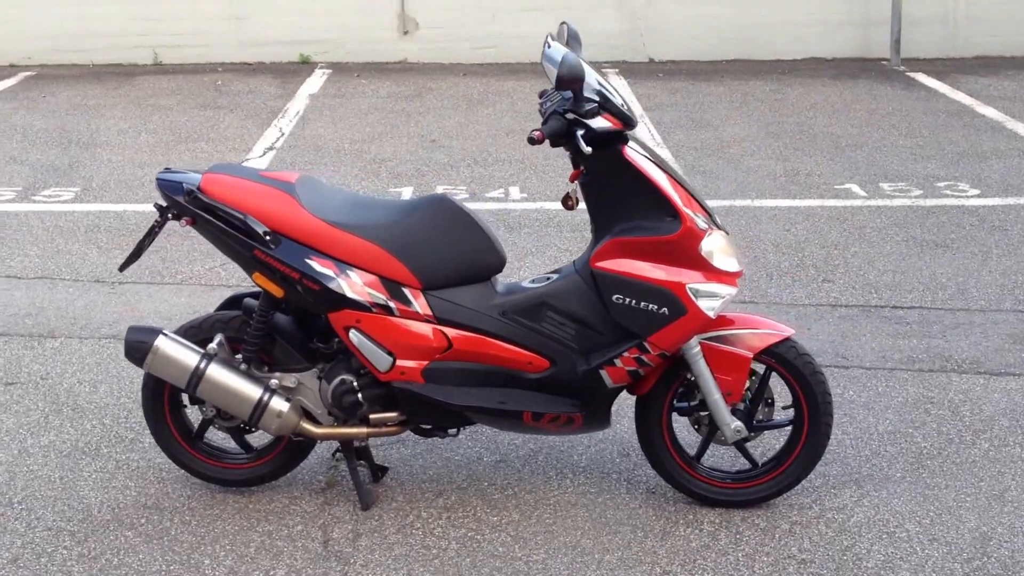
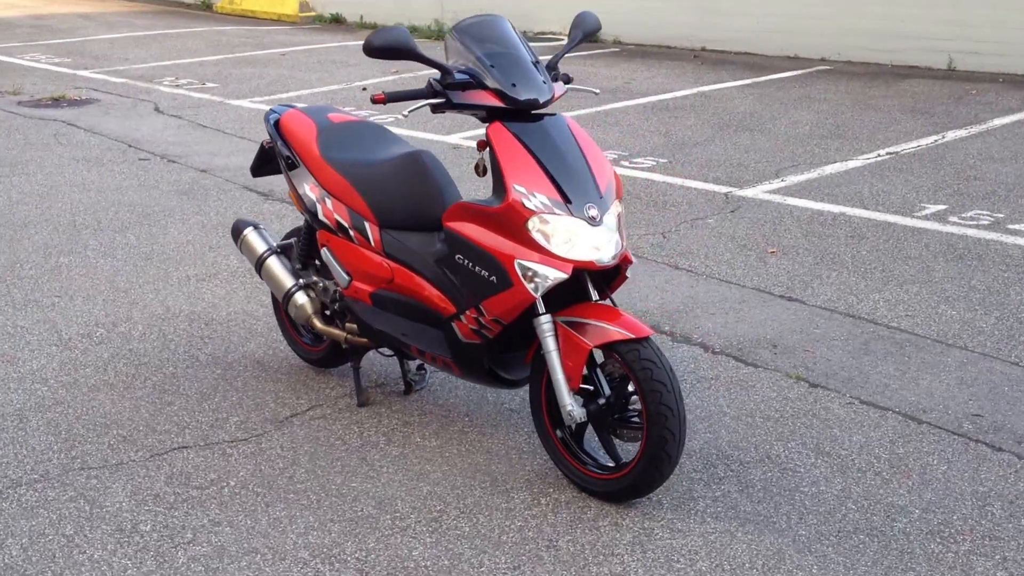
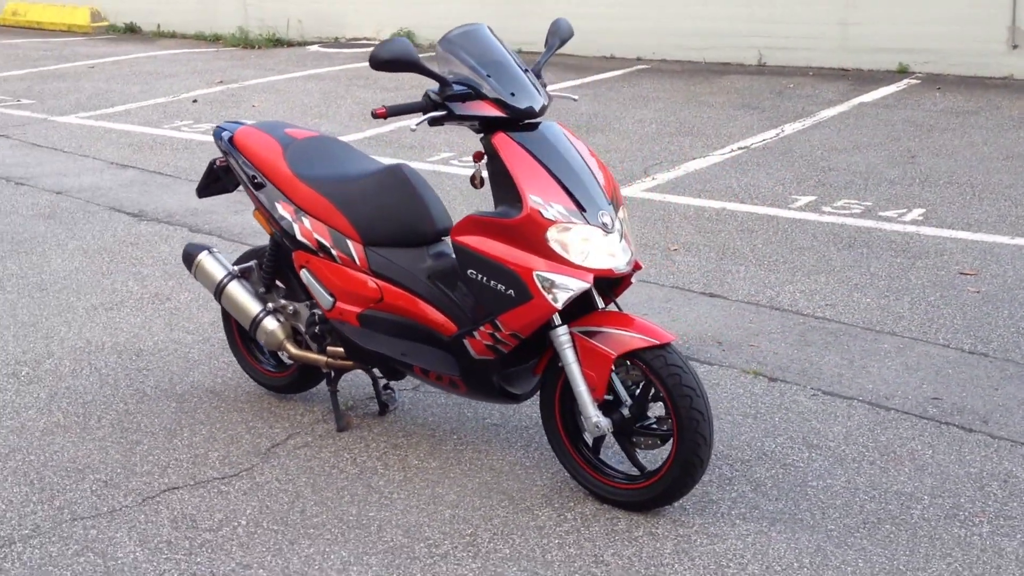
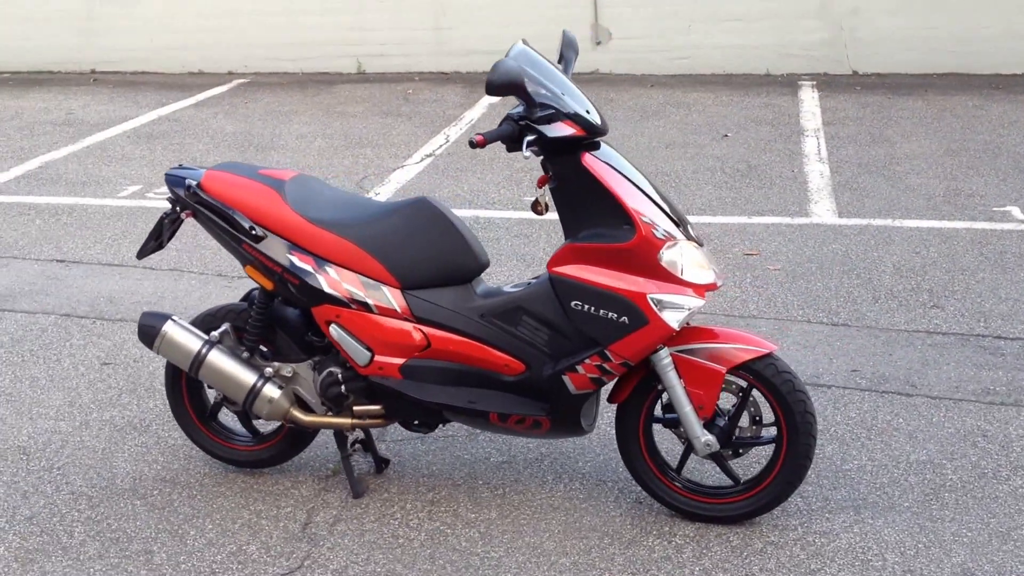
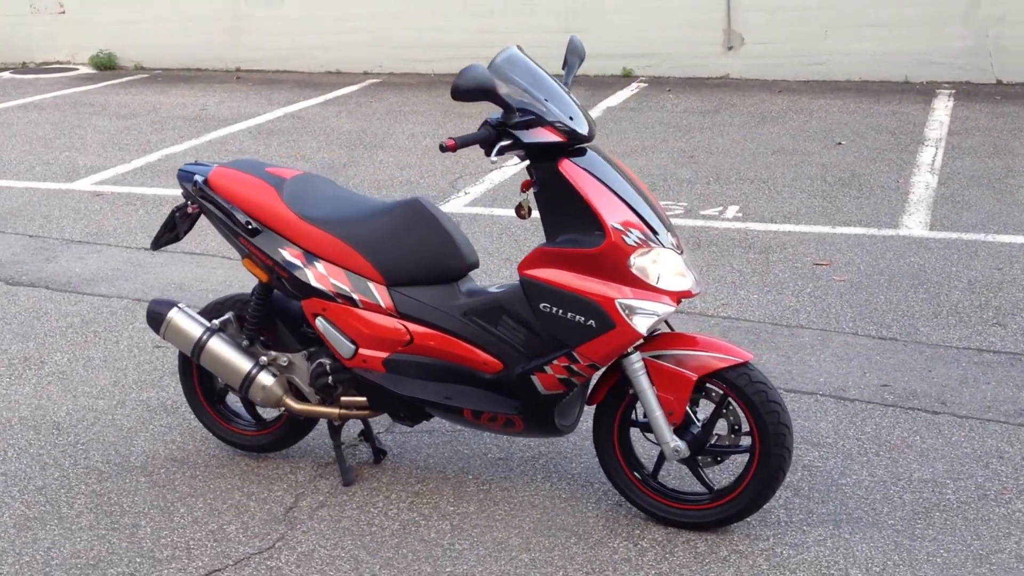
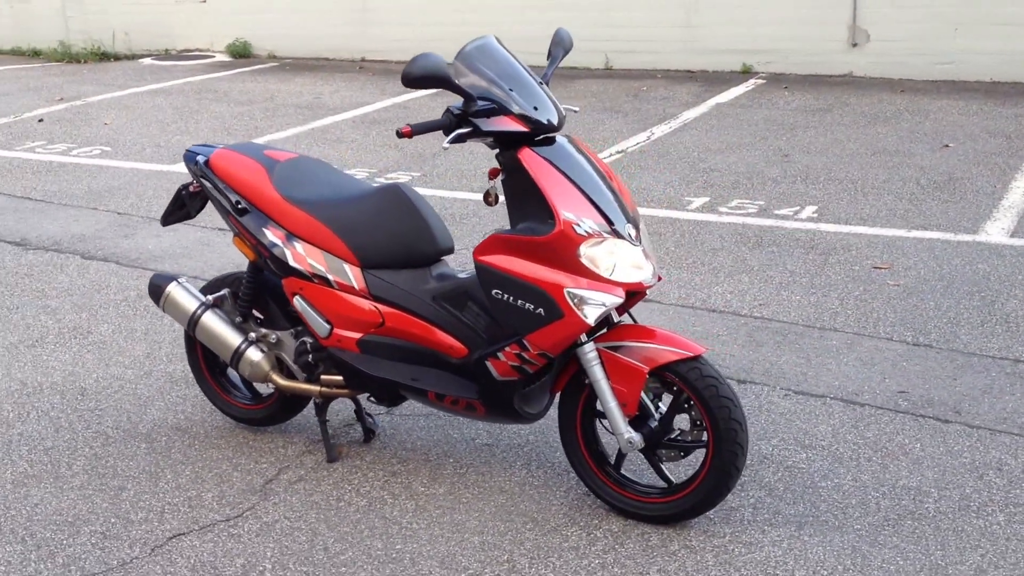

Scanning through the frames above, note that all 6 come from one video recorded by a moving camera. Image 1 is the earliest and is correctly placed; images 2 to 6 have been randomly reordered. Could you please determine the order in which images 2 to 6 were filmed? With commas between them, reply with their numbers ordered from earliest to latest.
4, 5, 6, 3, 2
